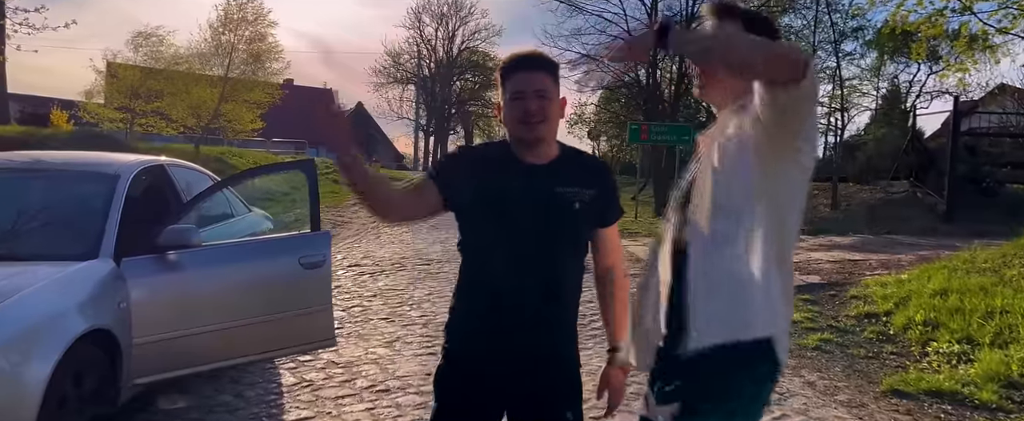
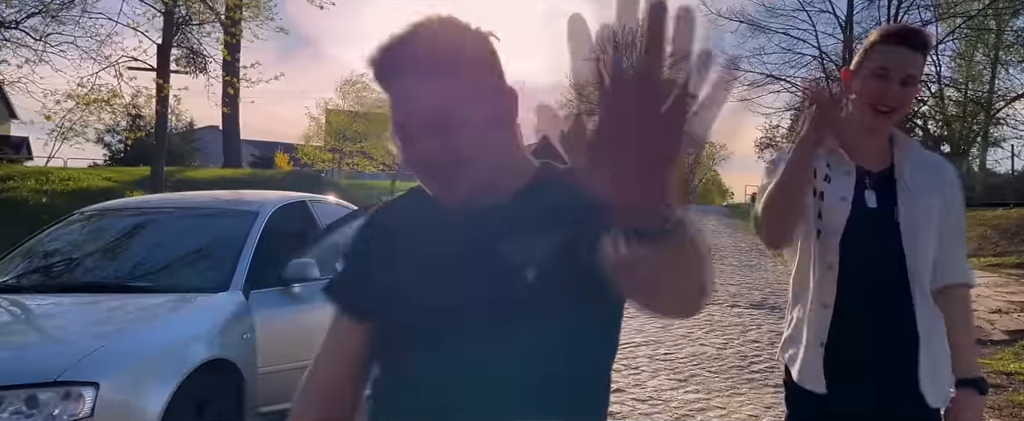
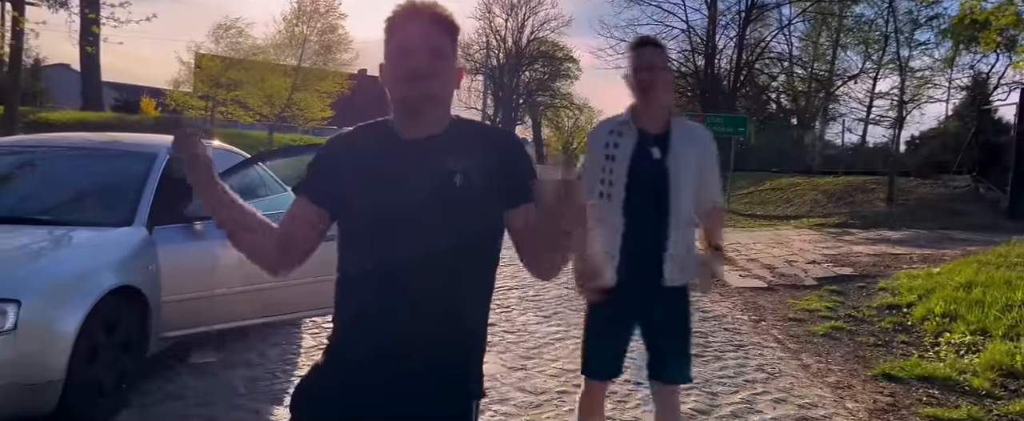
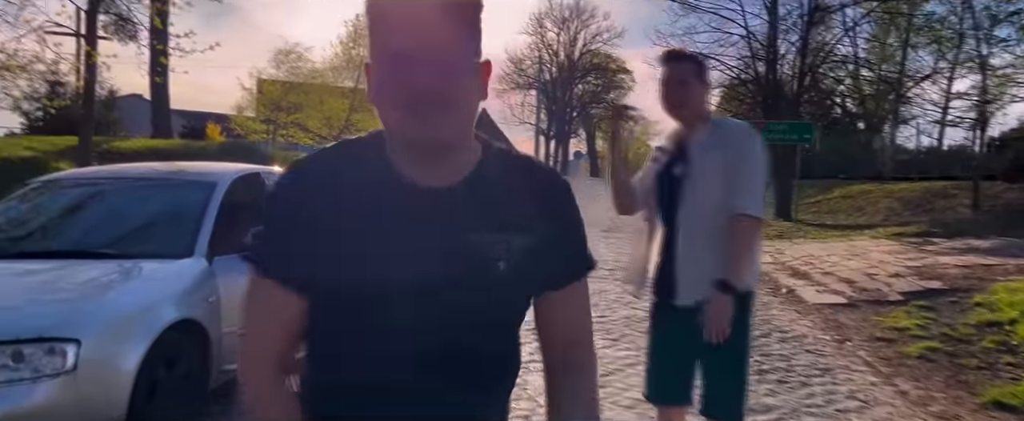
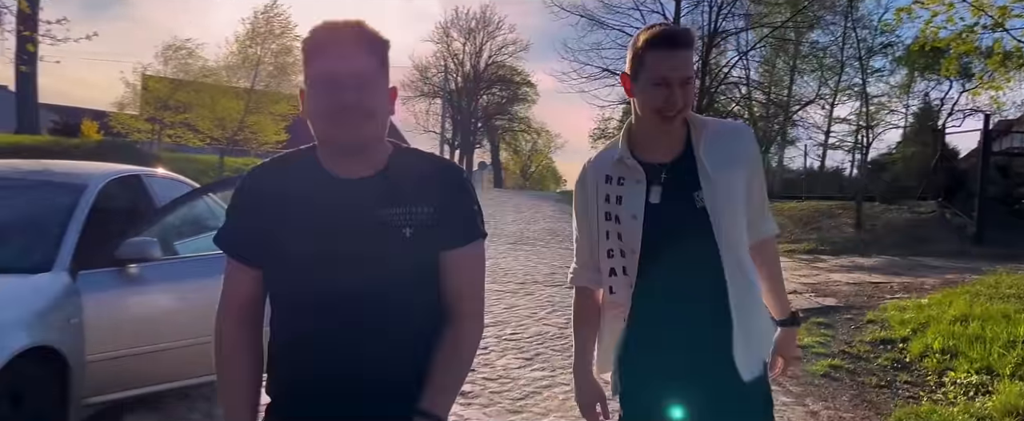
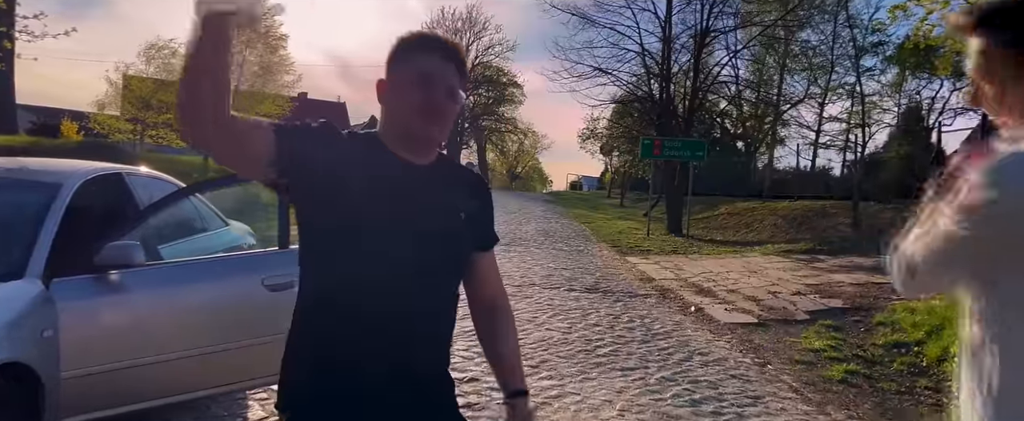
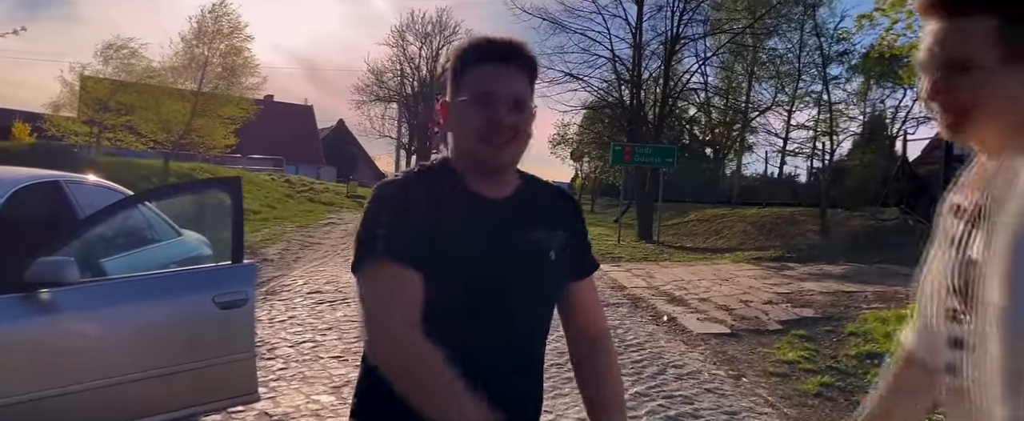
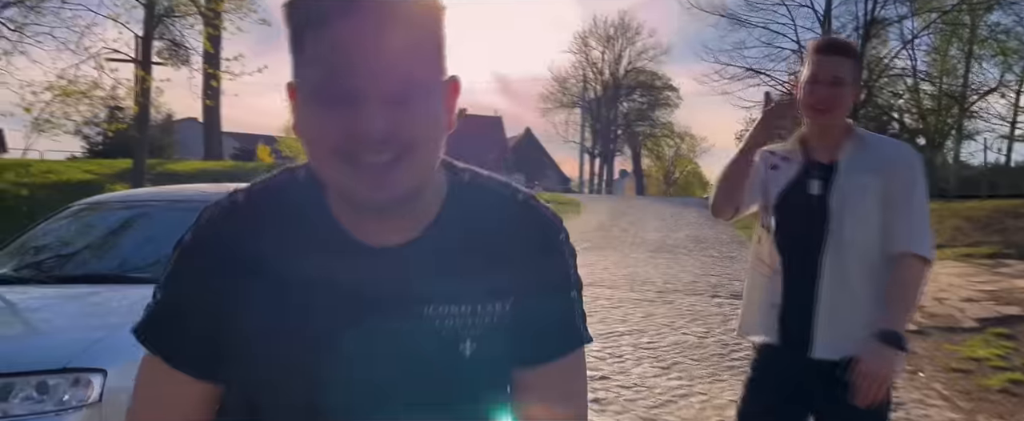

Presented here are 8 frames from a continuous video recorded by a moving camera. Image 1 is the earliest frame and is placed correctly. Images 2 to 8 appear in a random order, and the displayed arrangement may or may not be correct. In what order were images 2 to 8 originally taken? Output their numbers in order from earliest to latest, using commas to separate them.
6, 7, 5, 3, 4, 8, 2
